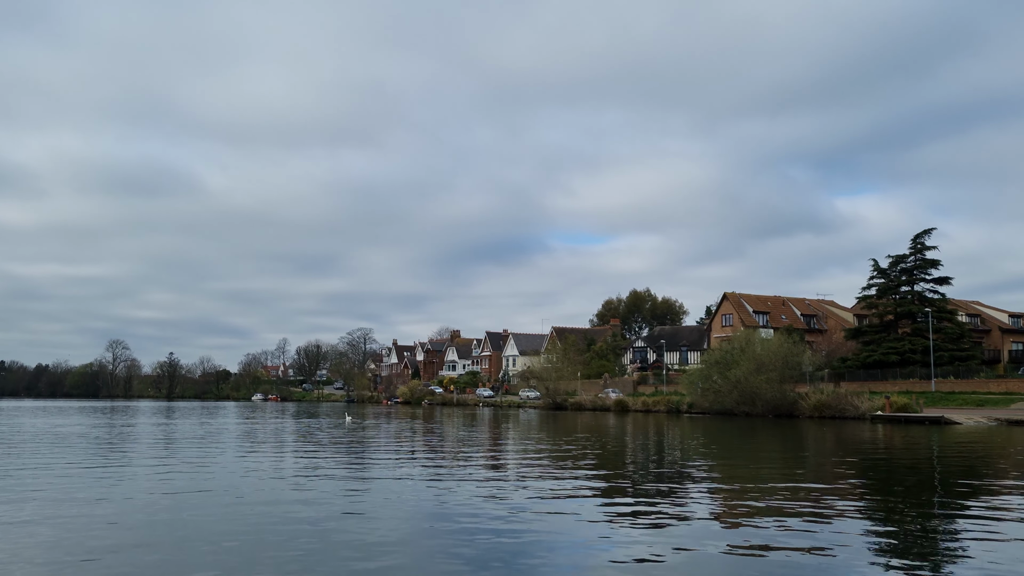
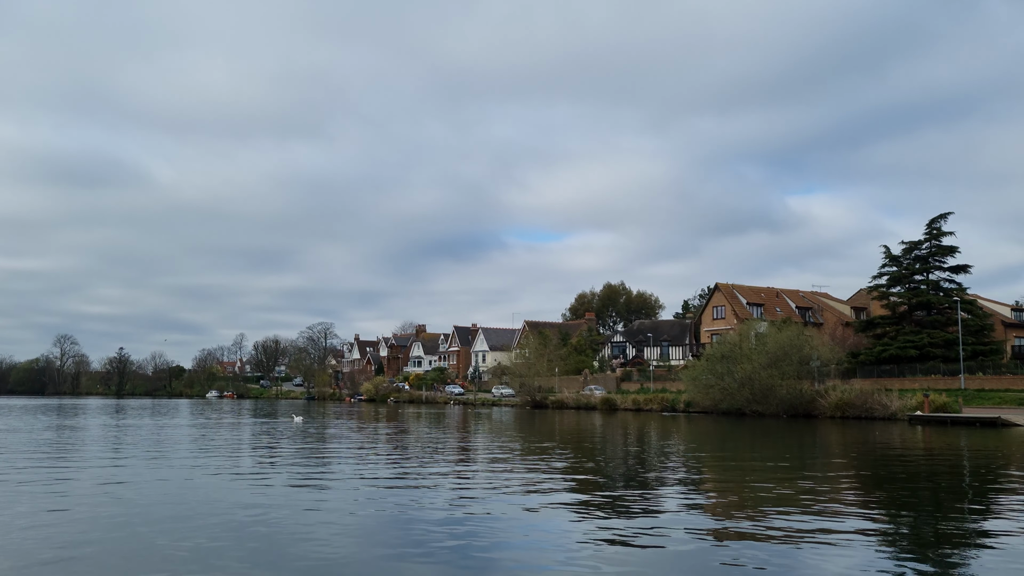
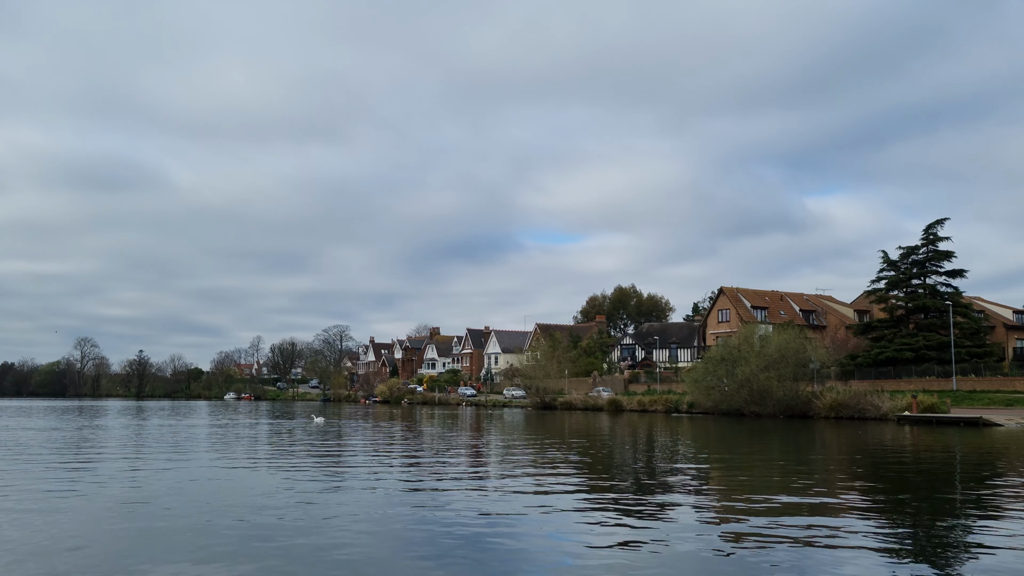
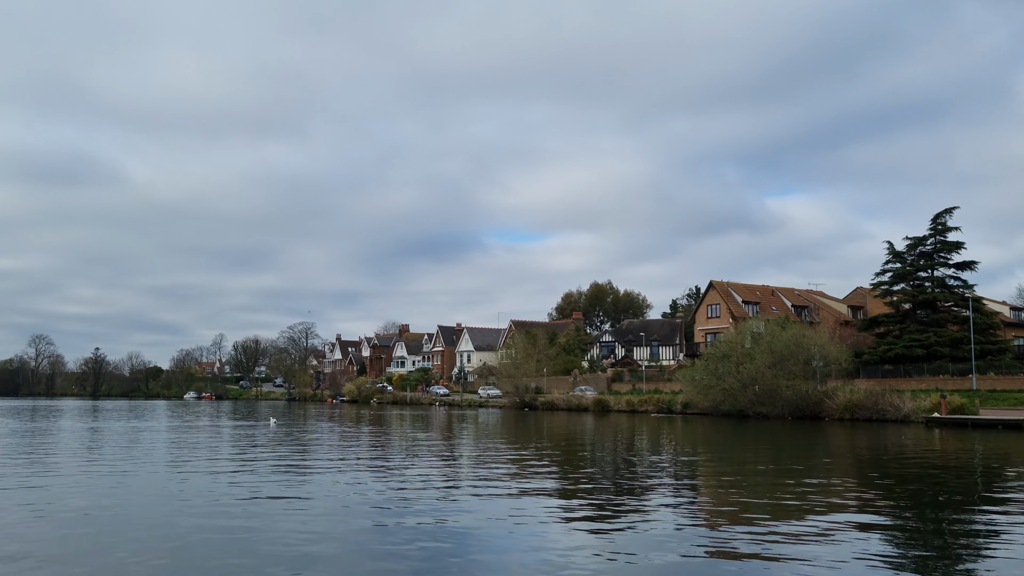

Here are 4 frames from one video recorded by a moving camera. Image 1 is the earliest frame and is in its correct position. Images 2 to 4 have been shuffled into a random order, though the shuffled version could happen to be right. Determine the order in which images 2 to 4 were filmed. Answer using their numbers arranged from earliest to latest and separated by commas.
3, 2, 4
